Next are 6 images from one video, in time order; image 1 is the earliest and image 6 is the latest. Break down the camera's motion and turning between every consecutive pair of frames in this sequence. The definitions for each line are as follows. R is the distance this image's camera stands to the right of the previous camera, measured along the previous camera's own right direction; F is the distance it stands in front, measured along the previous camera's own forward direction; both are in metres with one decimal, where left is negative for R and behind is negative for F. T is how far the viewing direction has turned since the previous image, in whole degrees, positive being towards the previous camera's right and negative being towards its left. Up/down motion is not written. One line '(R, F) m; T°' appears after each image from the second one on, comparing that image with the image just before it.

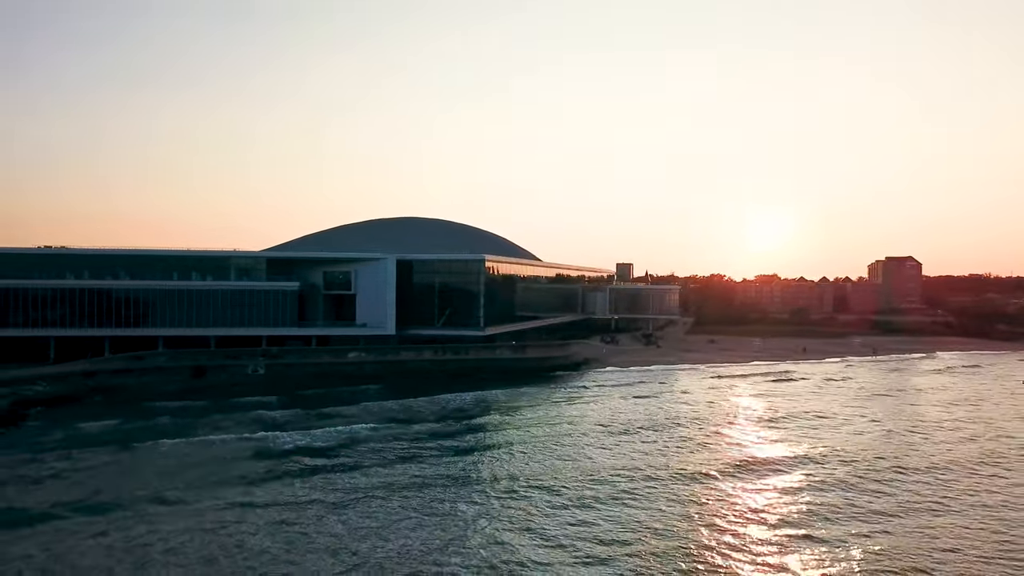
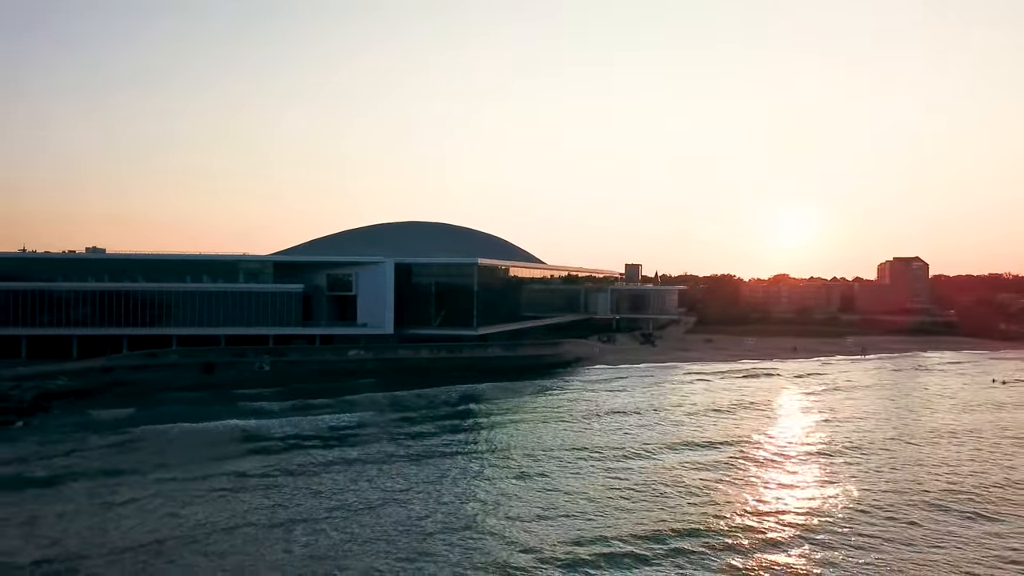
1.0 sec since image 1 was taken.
(+0.9, -1.1) m; -2°
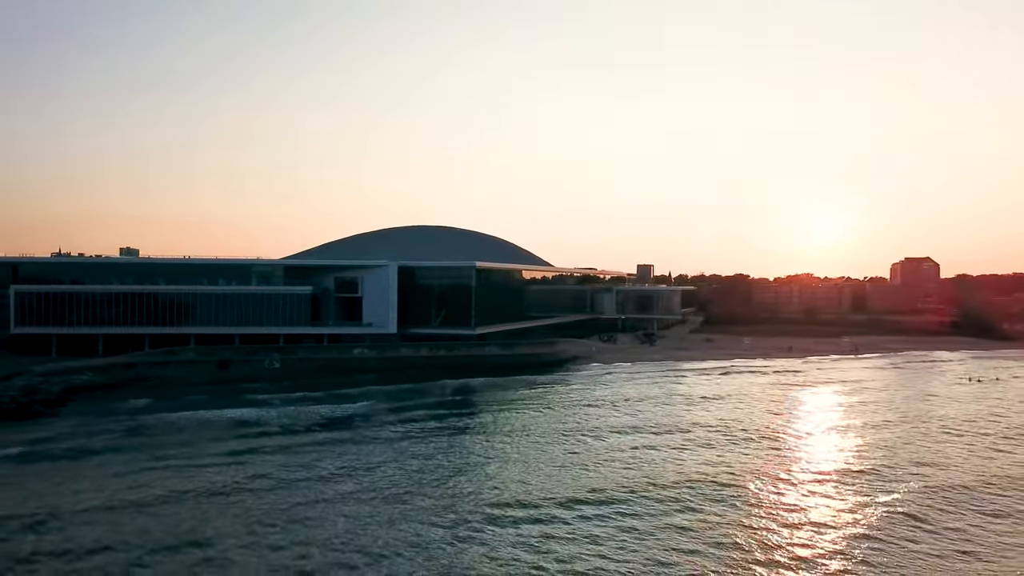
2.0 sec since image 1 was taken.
(+0.9, -1.2) m; -2°
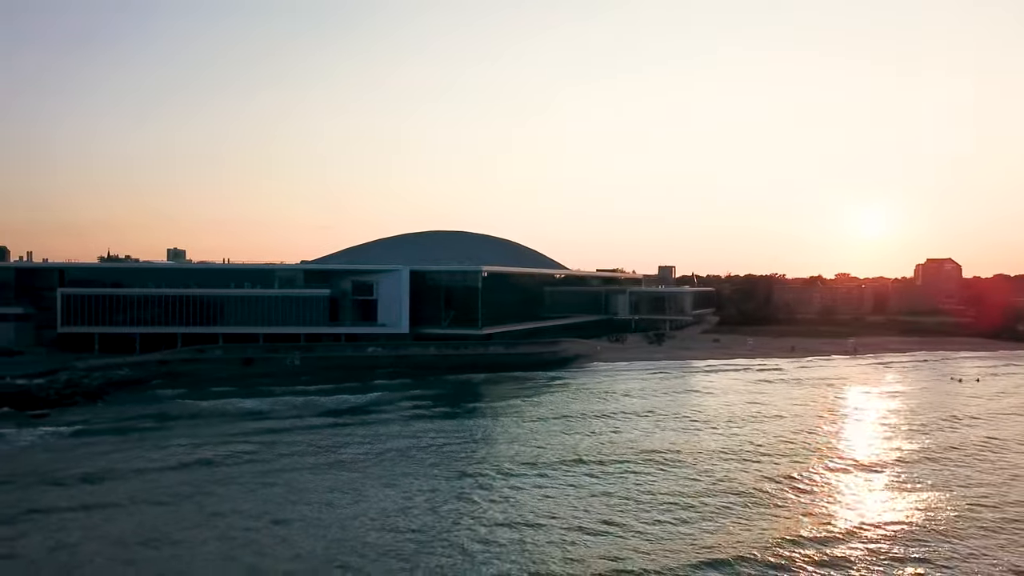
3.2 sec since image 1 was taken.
(+1.1, -1.4) m; -3°
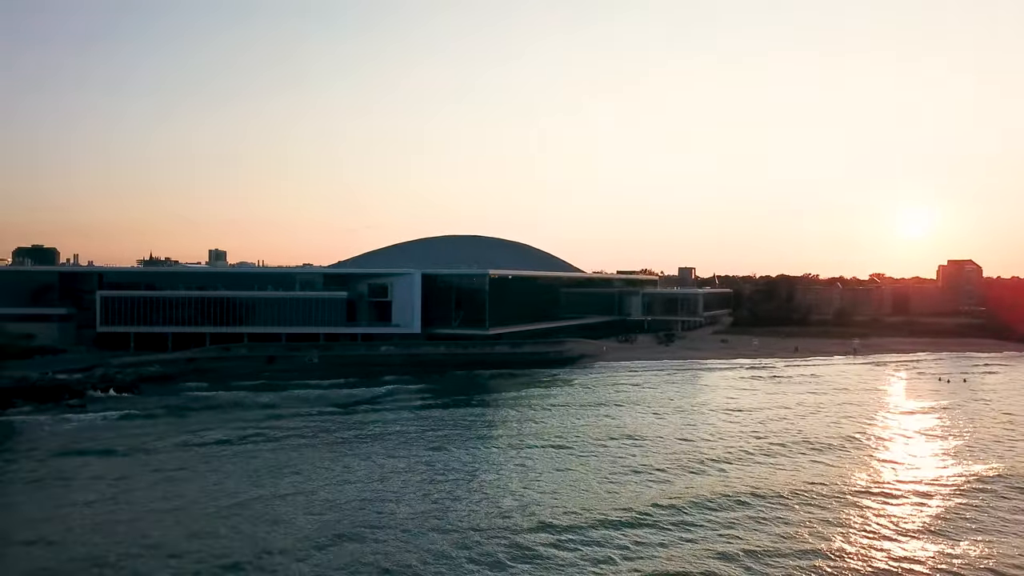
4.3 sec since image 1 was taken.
(+1.0, -1.3) m; -3°
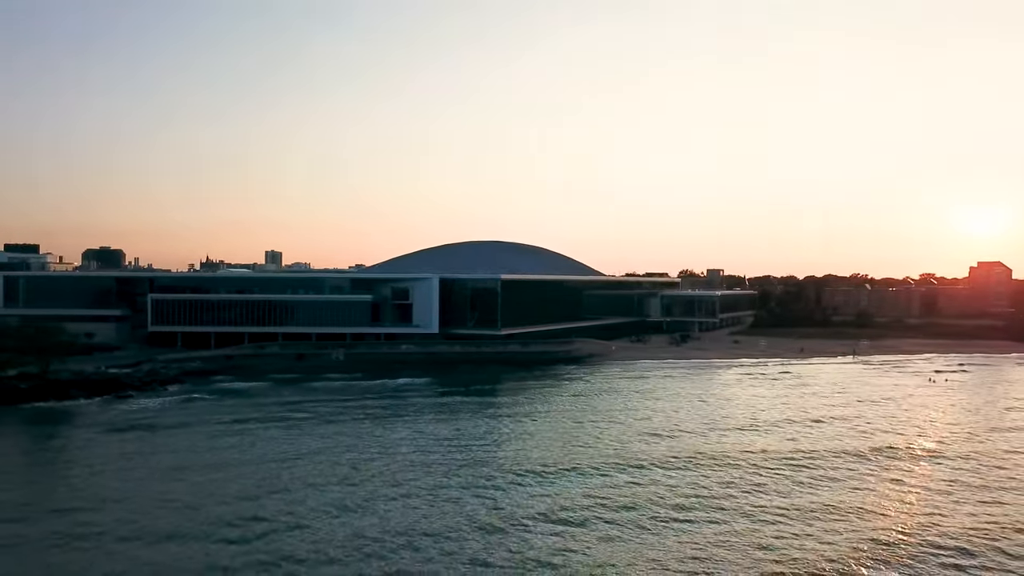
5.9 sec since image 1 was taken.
(+1.4, -1.9) m; -4°
